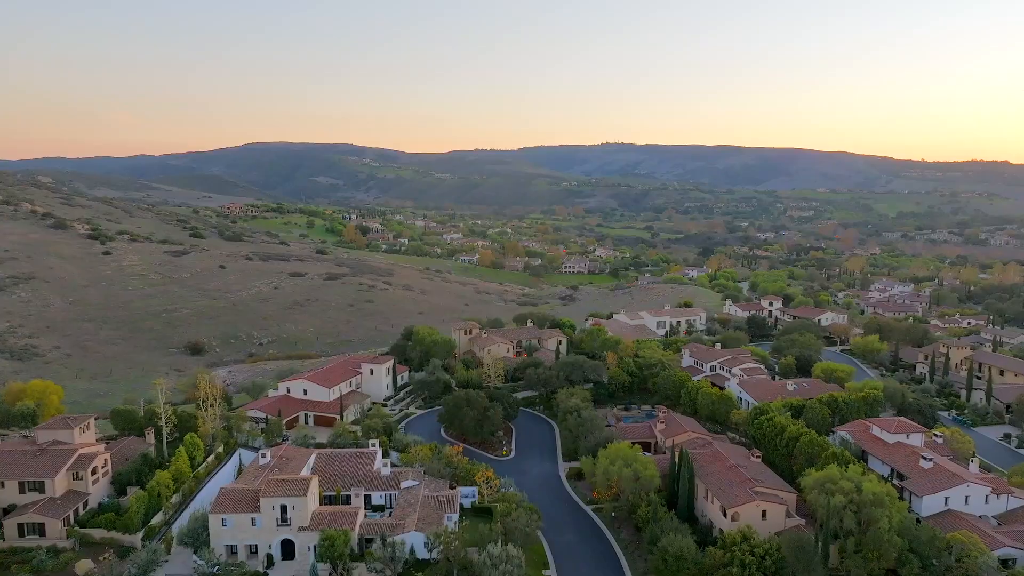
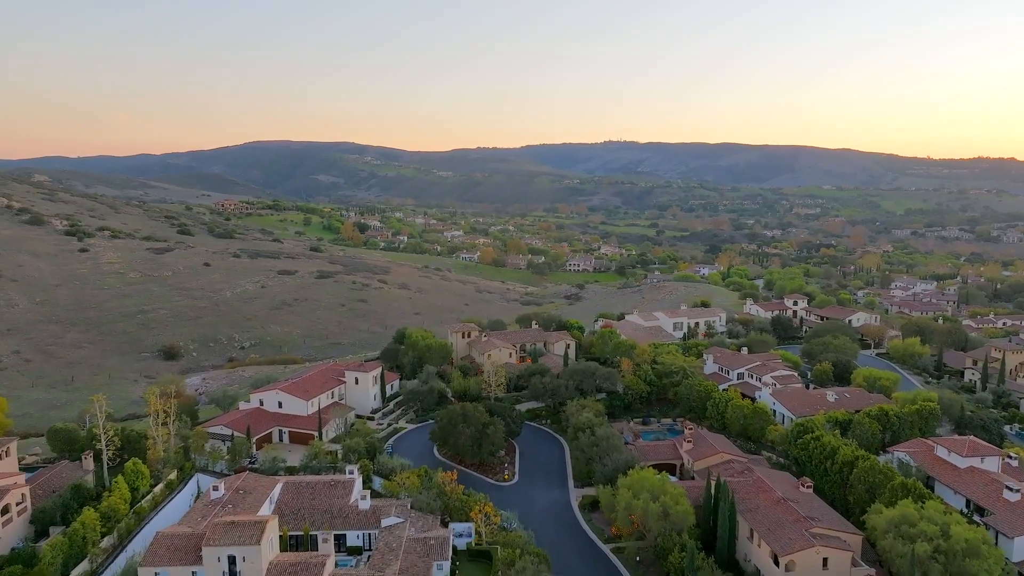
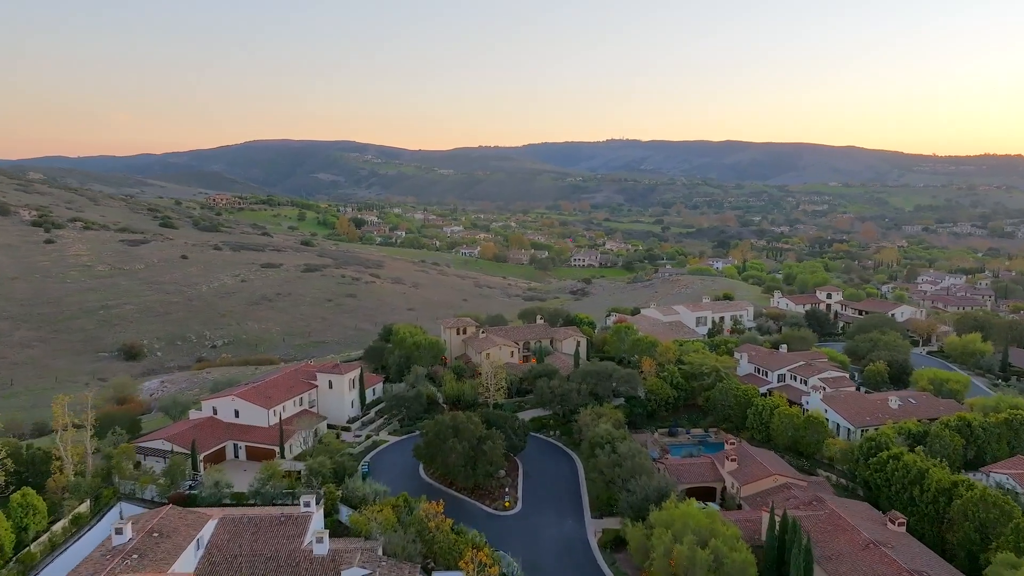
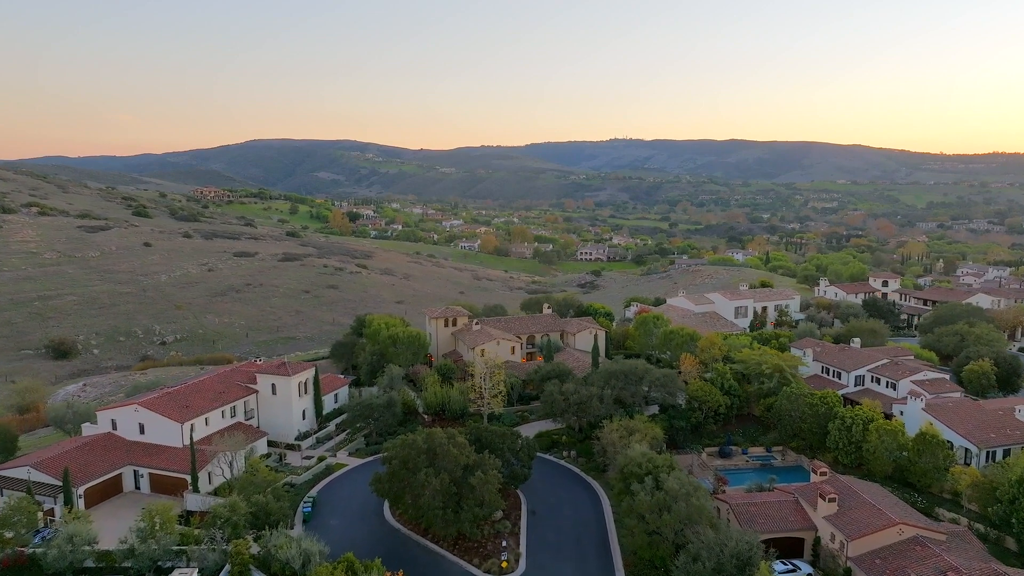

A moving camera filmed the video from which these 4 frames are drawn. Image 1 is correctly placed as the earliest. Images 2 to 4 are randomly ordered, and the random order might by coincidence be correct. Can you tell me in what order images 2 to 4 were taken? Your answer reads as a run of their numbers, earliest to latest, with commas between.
2, 3, 4
